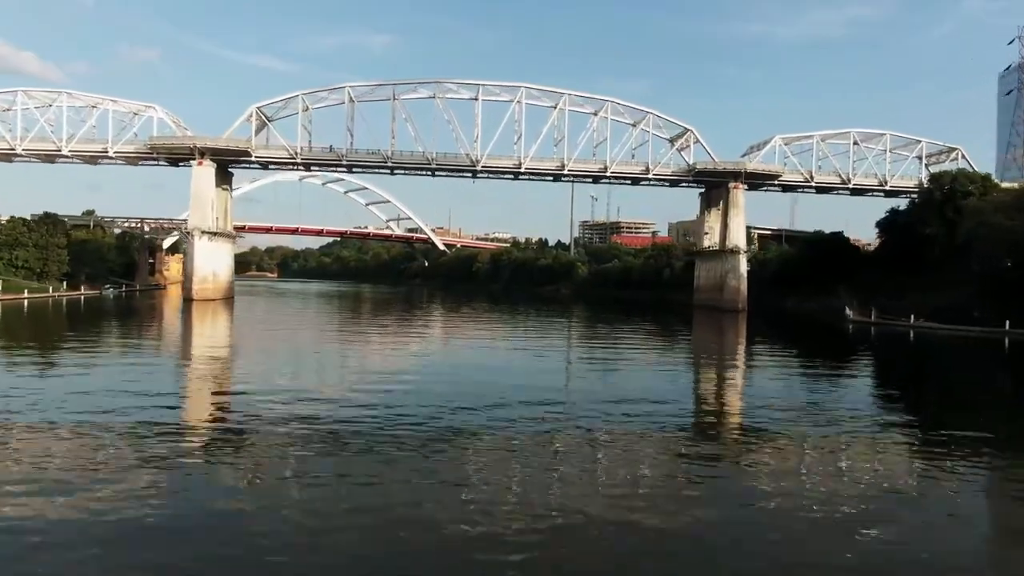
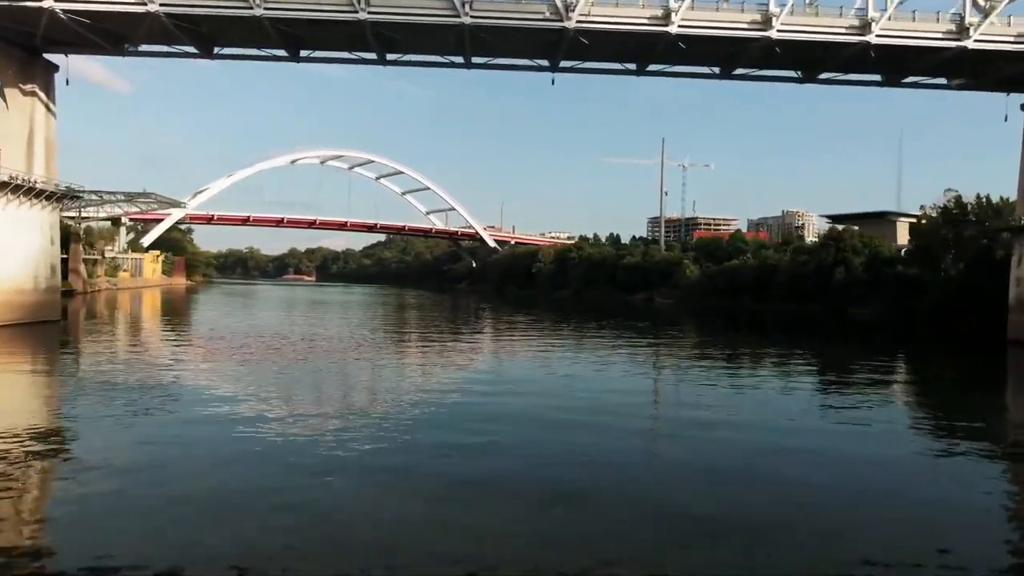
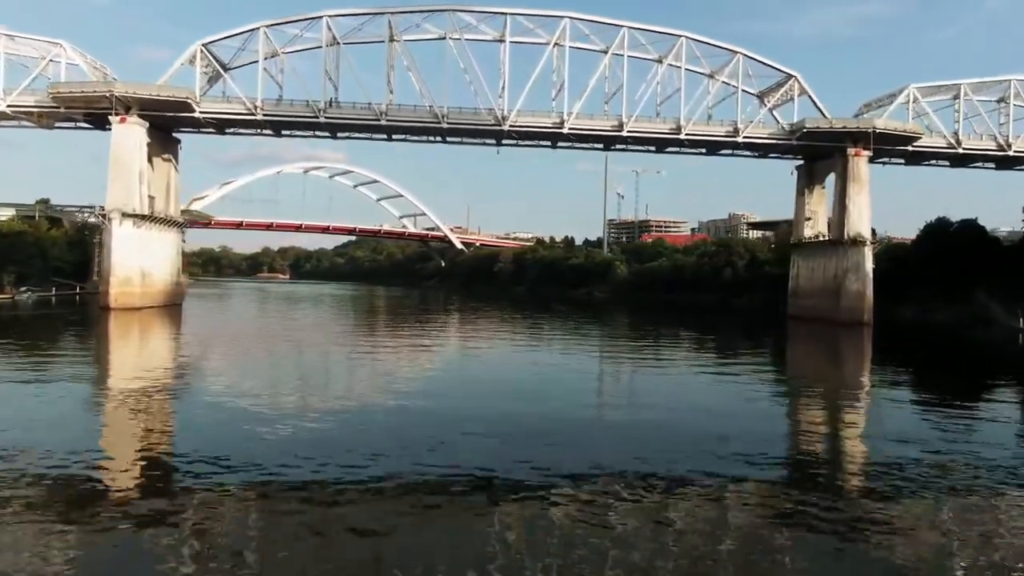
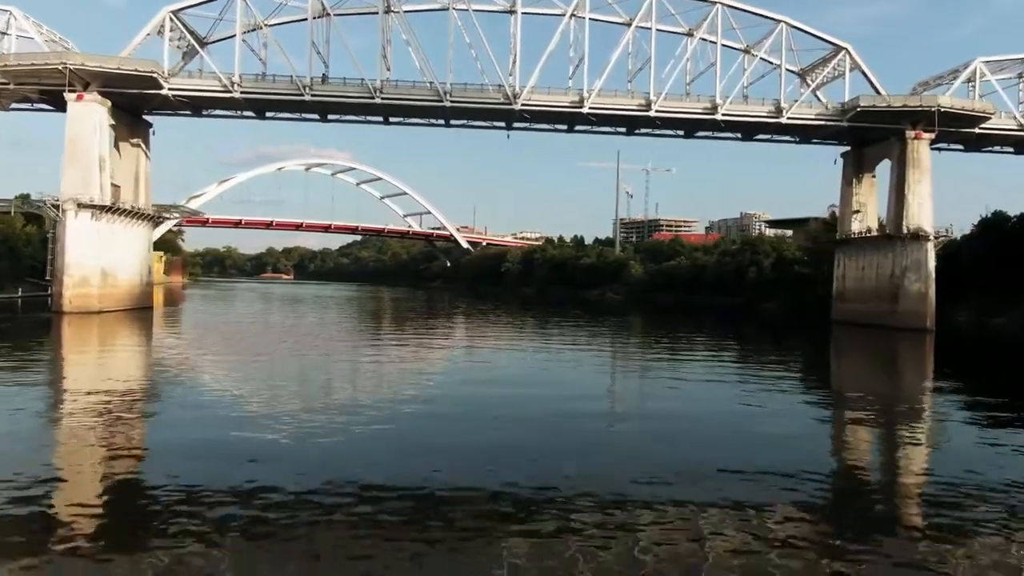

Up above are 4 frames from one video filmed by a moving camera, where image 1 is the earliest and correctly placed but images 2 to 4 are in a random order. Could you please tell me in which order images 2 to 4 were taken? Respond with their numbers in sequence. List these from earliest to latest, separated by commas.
3, 4, 2
